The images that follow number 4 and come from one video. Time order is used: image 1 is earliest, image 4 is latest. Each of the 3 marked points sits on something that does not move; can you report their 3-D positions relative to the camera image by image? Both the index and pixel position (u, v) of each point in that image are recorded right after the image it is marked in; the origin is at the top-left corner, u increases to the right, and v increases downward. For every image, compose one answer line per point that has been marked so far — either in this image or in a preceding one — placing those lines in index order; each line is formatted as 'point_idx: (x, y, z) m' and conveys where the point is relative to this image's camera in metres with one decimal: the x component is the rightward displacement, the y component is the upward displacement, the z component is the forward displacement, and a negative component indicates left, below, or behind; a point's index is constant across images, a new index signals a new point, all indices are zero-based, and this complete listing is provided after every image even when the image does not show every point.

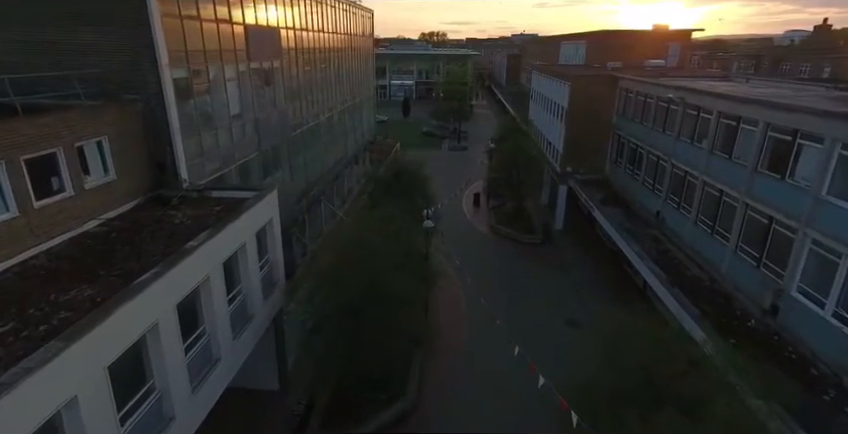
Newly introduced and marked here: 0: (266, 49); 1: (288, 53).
0: (-5.2, +5.5, +16.0) m
1: (-5.2, +6.3, +18.9) m
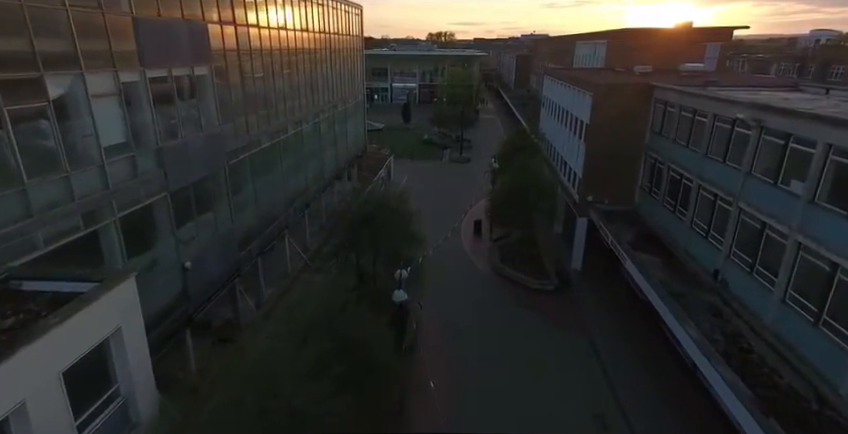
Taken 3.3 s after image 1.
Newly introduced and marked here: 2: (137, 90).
0: (-5.8, +4.0, +11.7) m
1: (-5.8, +4.8, +14.6) m
2: (-6.0, +2.7, +10.3) m
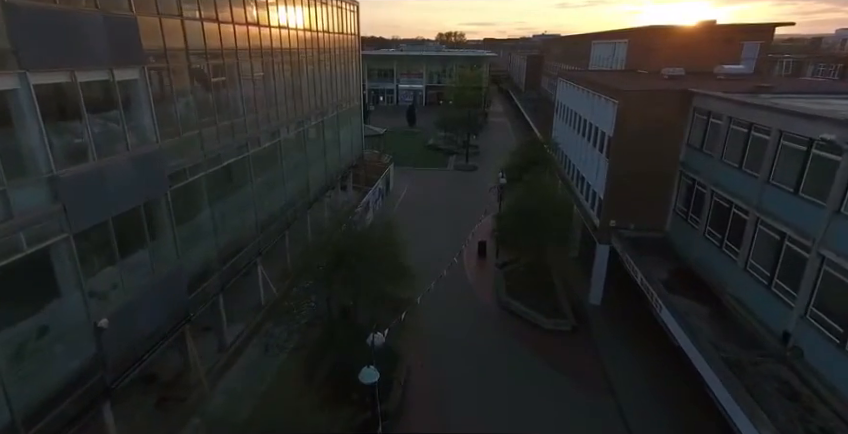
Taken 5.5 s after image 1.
0: (-6.1, +3.1, +9.0) m
1: (-6.1, +3.9, +11.9) m
2: (-6.4, +1.8, +7.6) m
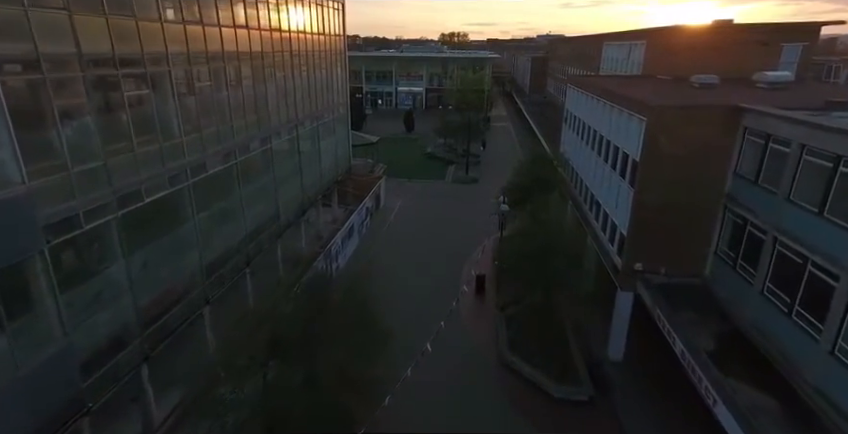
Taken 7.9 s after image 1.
0: (-6.6, +2.0, +6.0) m
1: (-6.6, +2.8, +8.9) m
2: (-6.9, +0.7, +4.6) m
